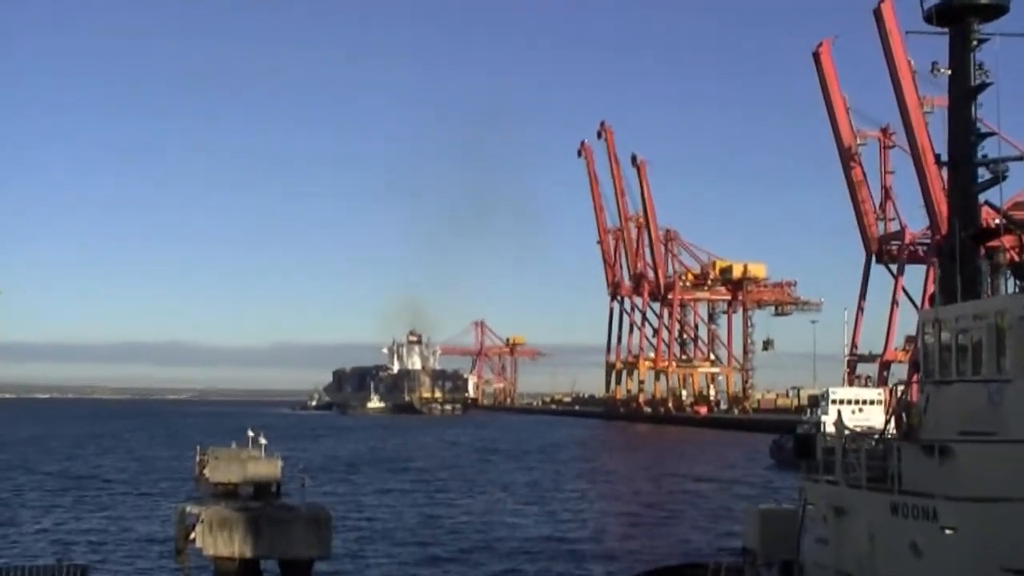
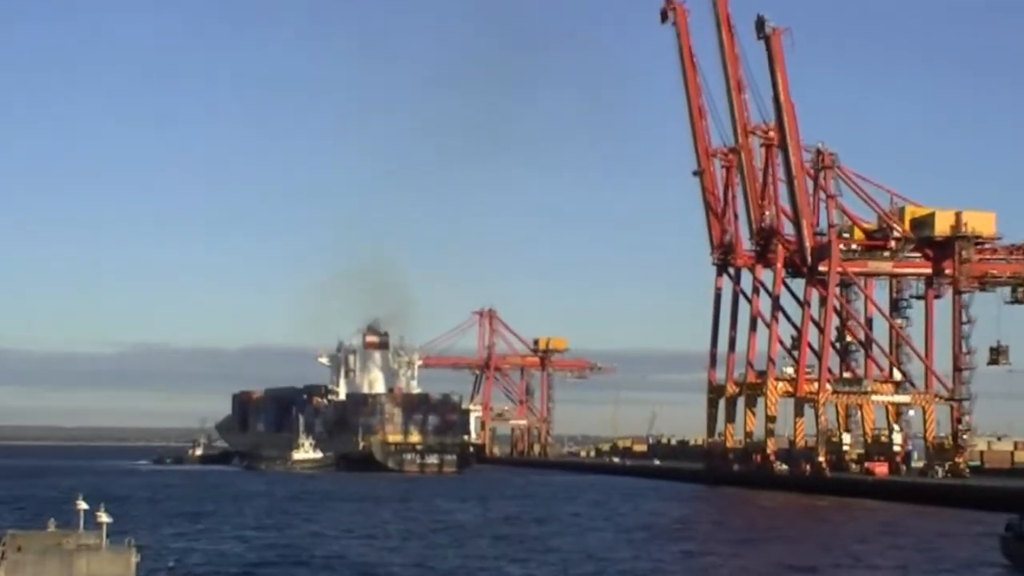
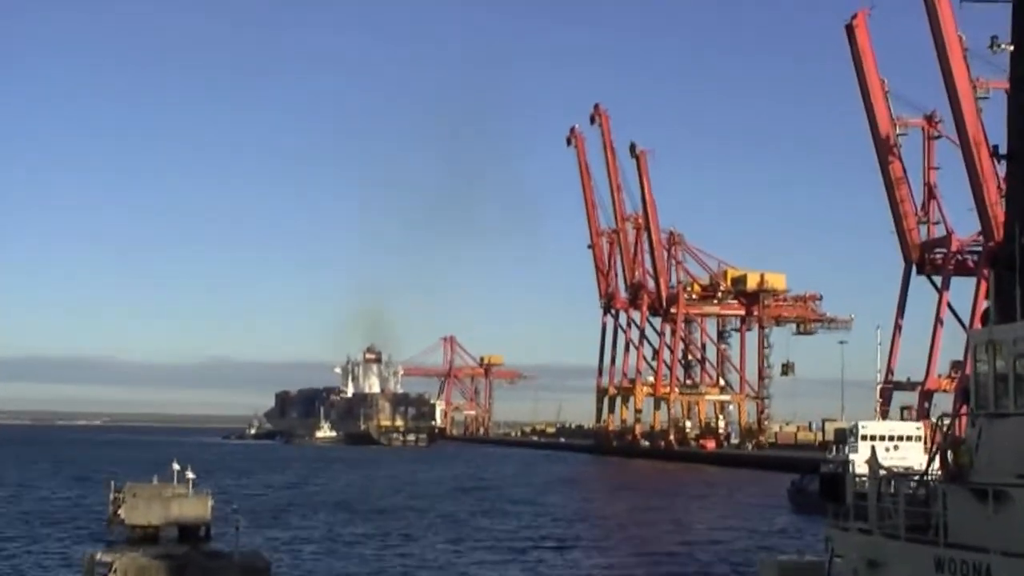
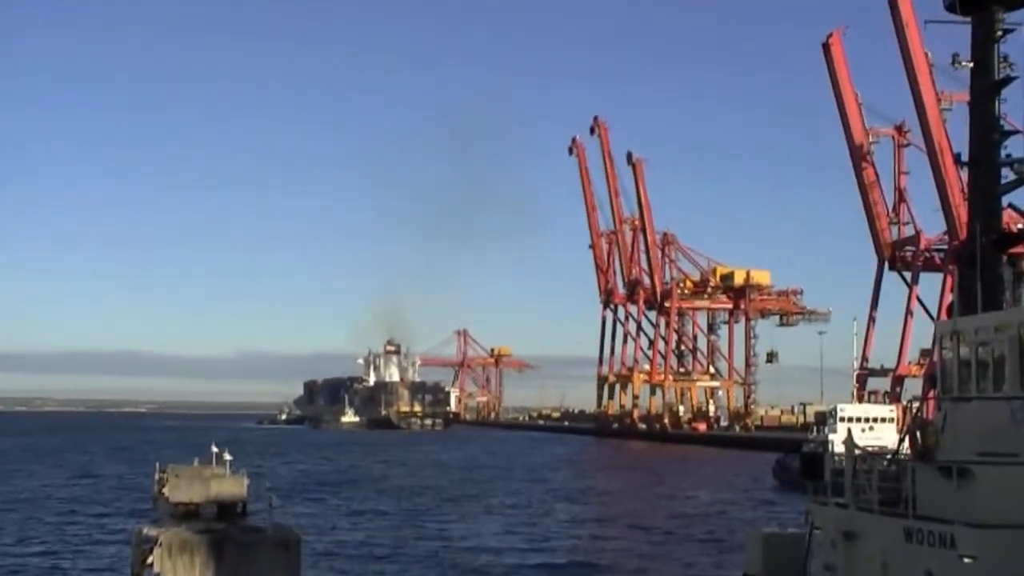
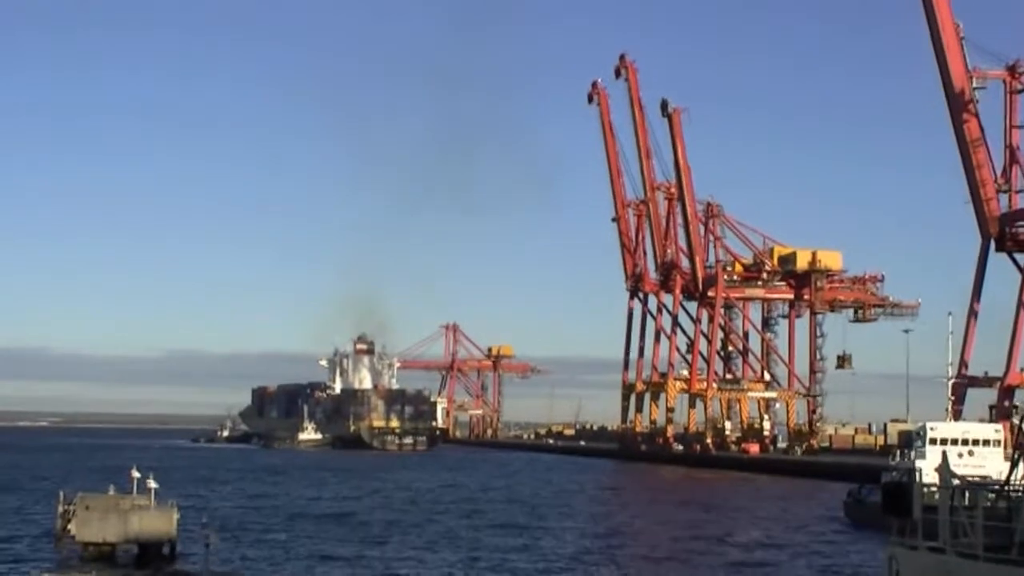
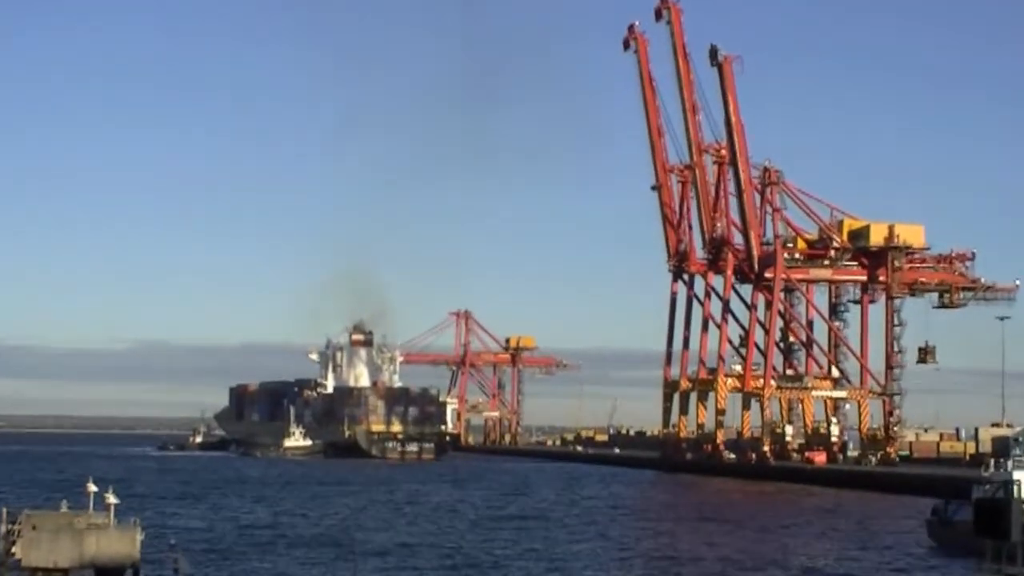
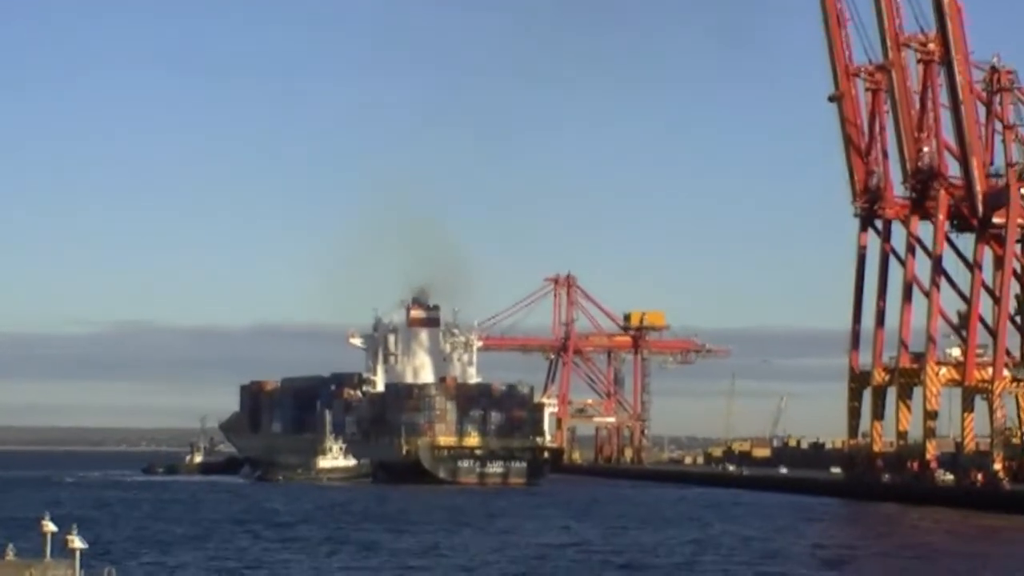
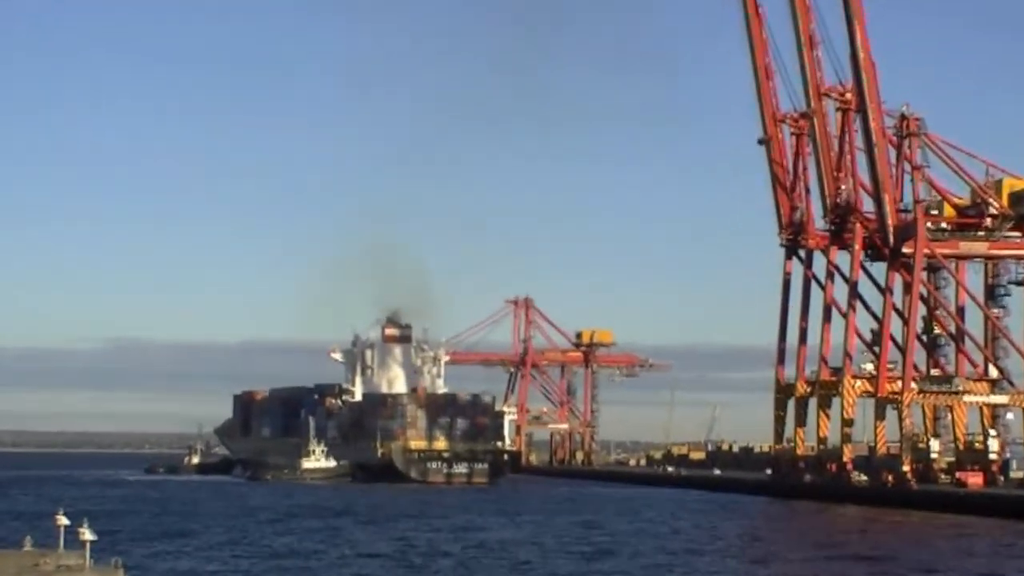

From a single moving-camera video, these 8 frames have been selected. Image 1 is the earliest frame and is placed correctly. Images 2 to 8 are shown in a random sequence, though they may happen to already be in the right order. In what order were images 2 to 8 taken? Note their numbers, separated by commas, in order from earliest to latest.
4, 3, 5, 6, 2, 8, 7
